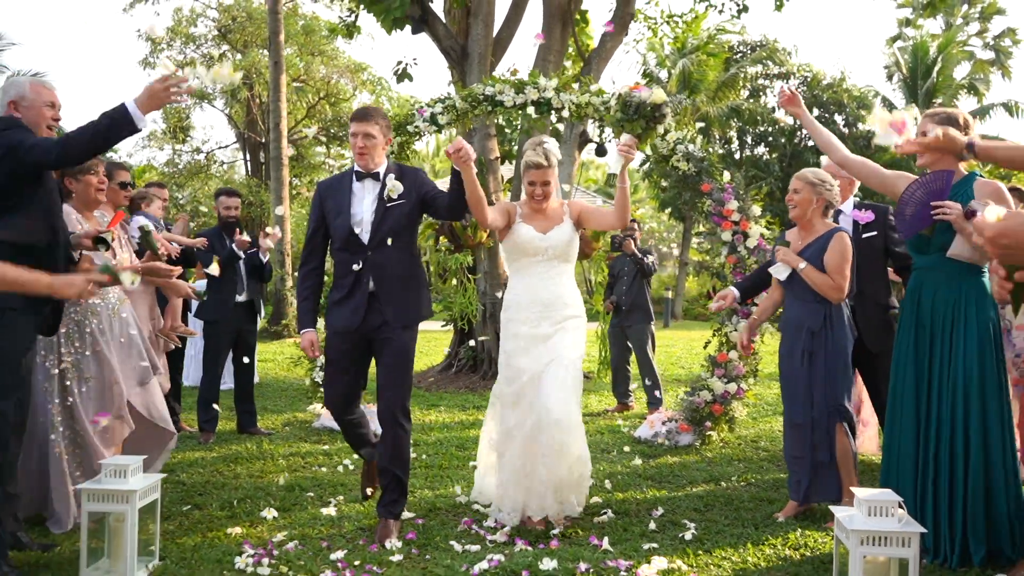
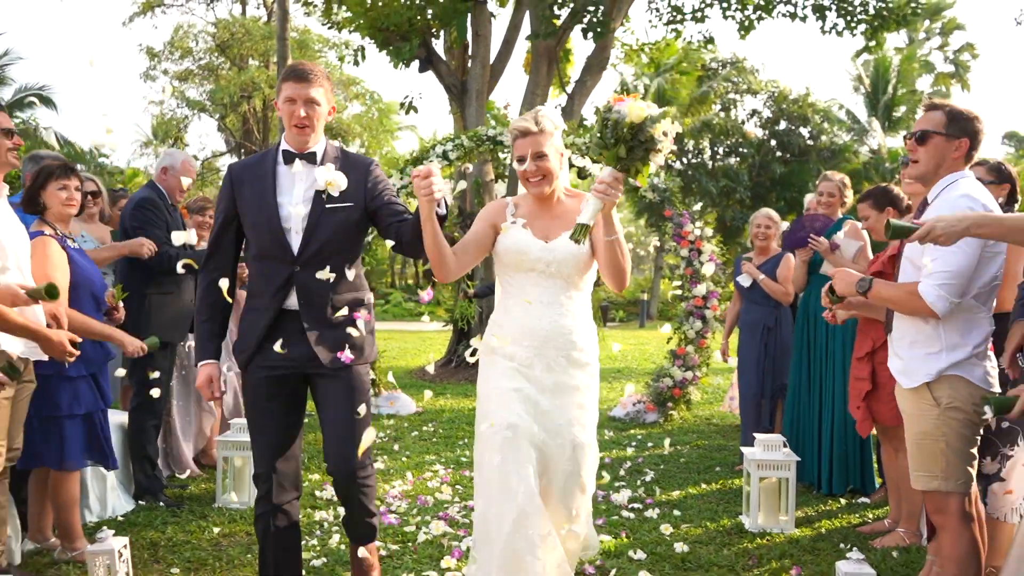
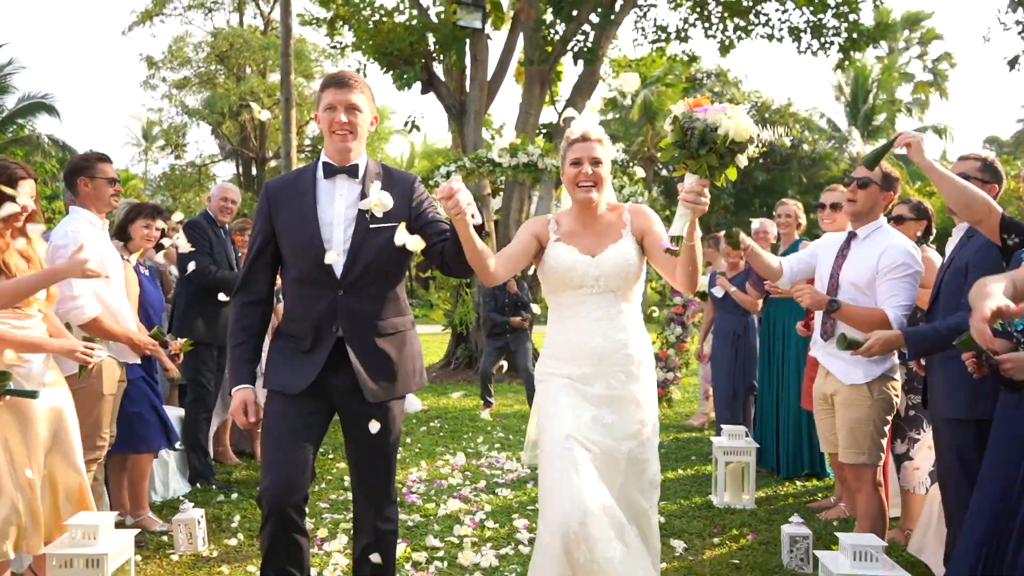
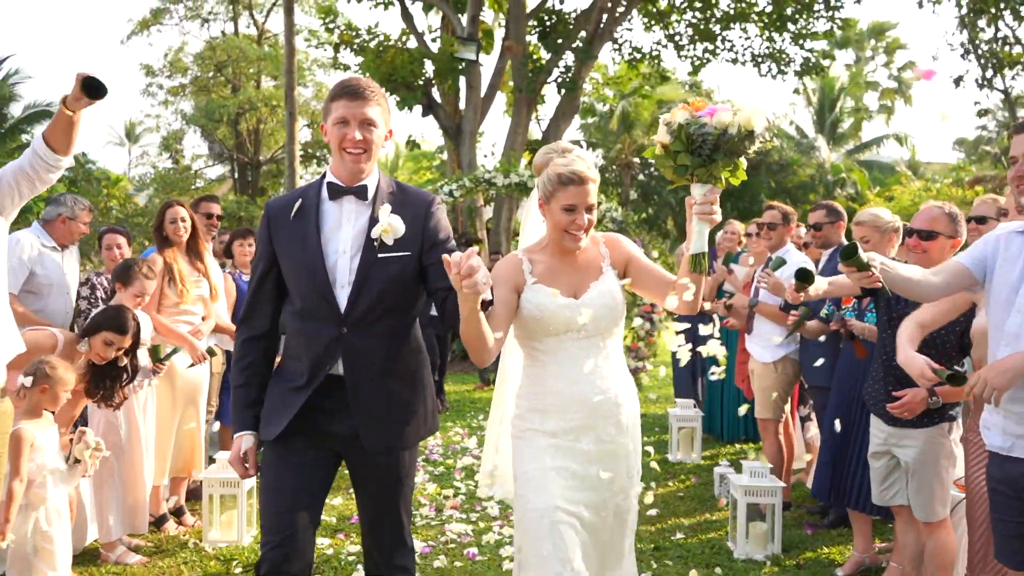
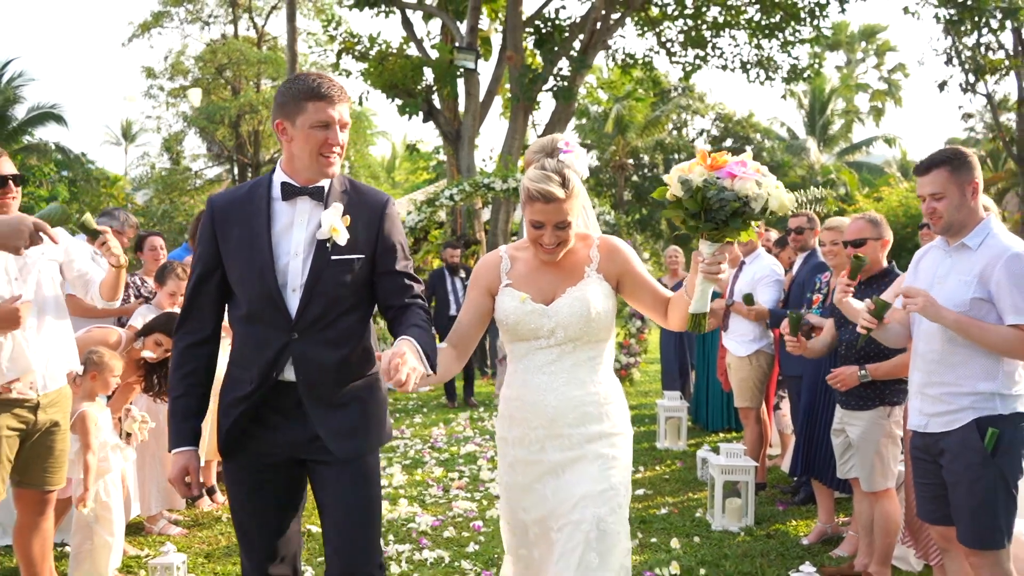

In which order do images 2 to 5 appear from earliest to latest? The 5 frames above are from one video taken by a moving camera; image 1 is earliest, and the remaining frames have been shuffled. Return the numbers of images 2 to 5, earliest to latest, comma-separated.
2, 3, 4, 5
